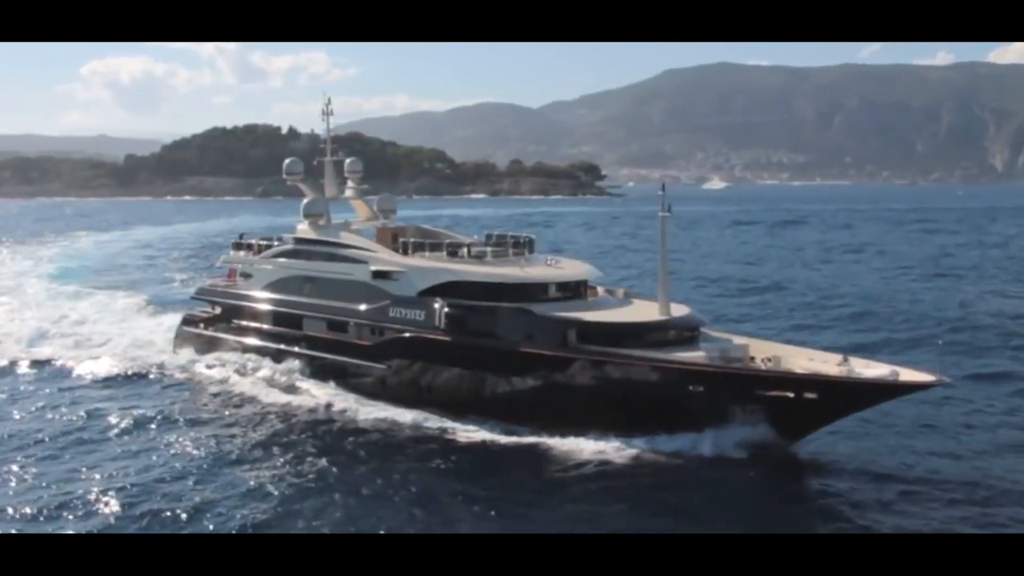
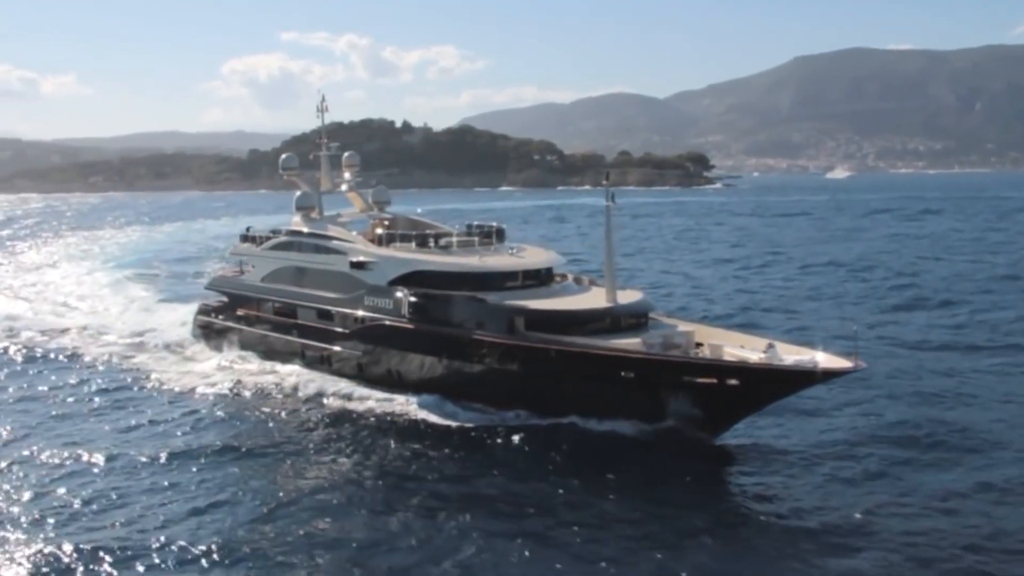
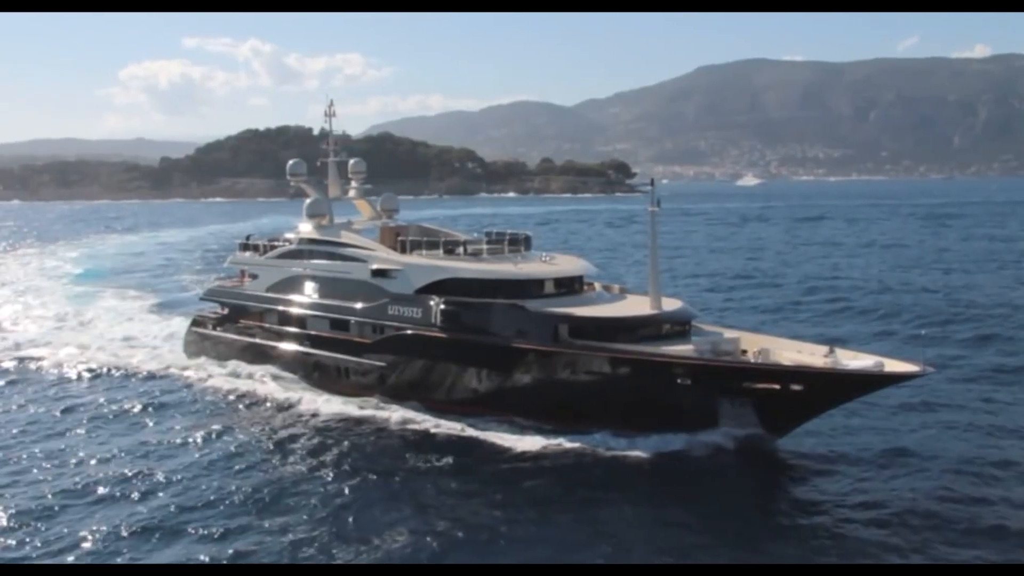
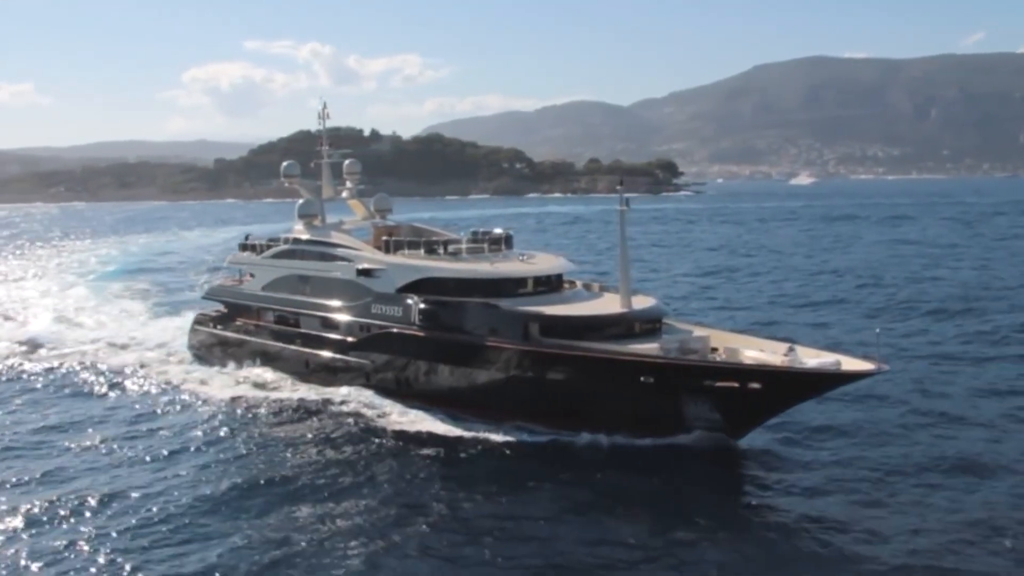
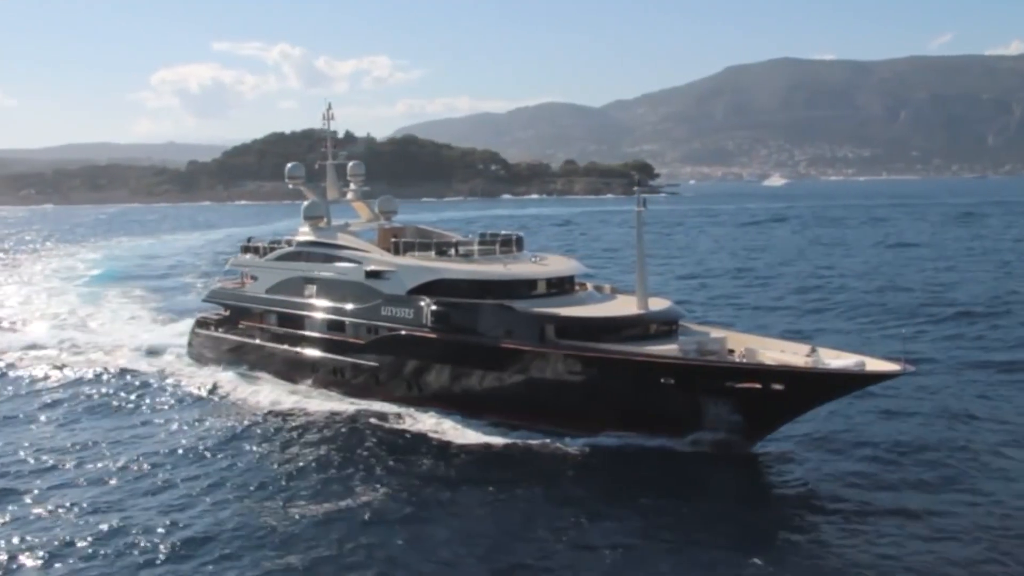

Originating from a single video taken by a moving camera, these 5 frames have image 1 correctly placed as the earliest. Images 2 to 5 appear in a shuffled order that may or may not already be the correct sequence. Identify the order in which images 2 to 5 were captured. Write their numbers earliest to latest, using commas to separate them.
3, 5, 4, 2
